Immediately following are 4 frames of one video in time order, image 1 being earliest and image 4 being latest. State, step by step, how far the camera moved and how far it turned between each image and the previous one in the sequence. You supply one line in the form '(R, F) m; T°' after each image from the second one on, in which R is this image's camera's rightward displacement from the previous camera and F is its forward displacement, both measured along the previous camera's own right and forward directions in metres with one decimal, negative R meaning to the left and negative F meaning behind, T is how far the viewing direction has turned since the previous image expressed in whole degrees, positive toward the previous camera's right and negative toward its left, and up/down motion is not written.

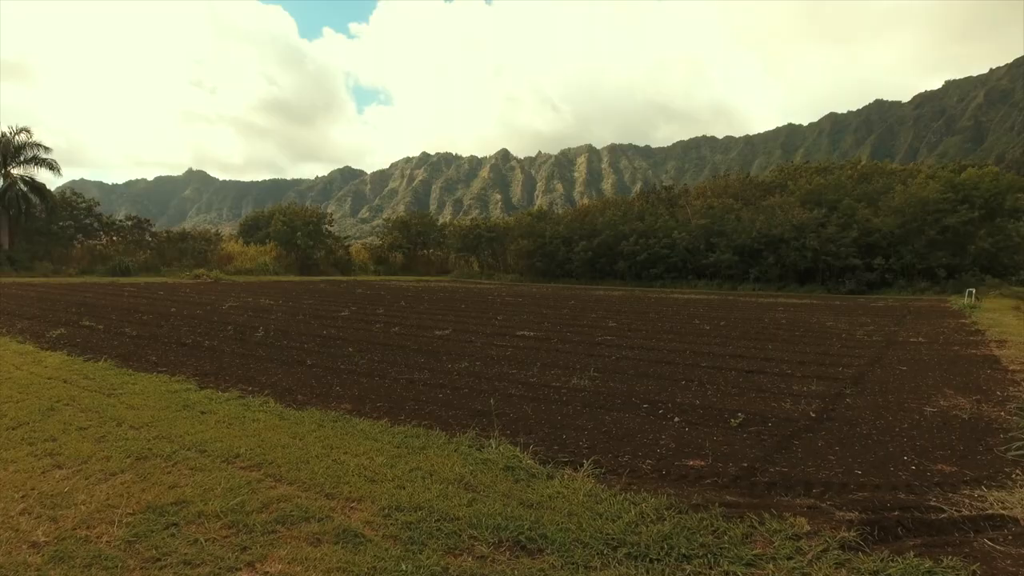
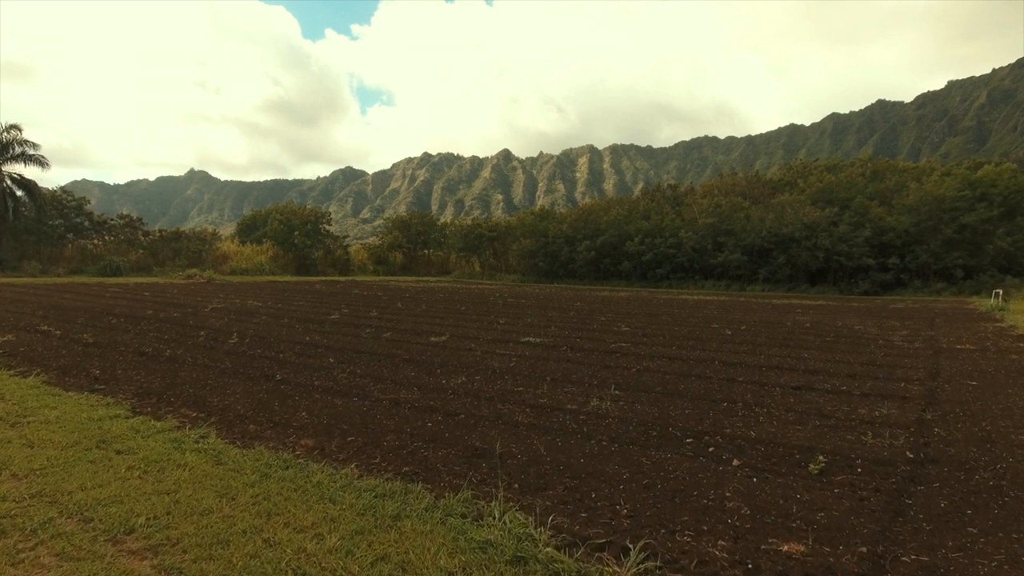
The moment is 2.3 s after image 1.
(0.0, +1.5) m; 0°
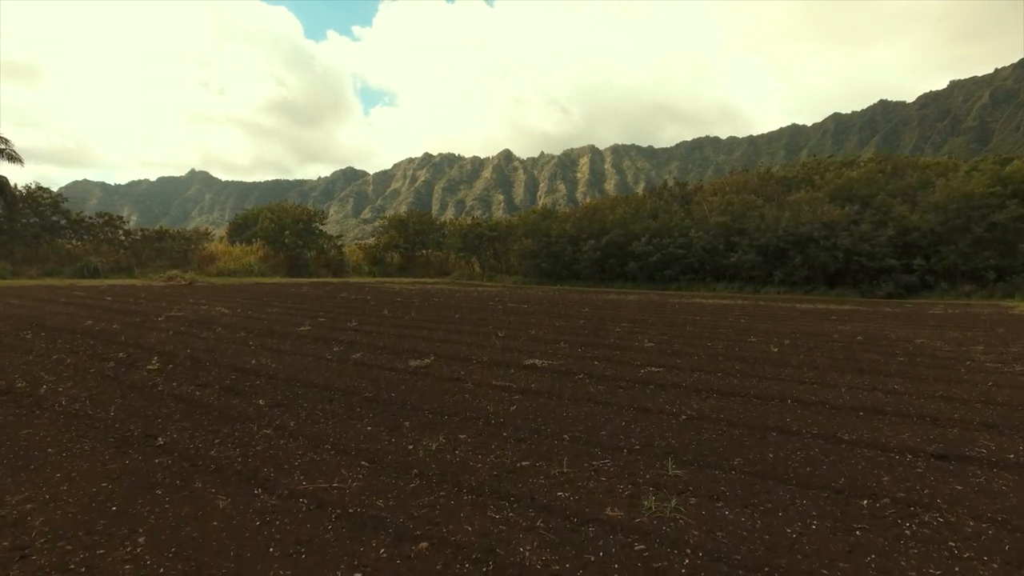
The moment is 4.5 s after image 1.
(0.0, +2.8) m; 0°
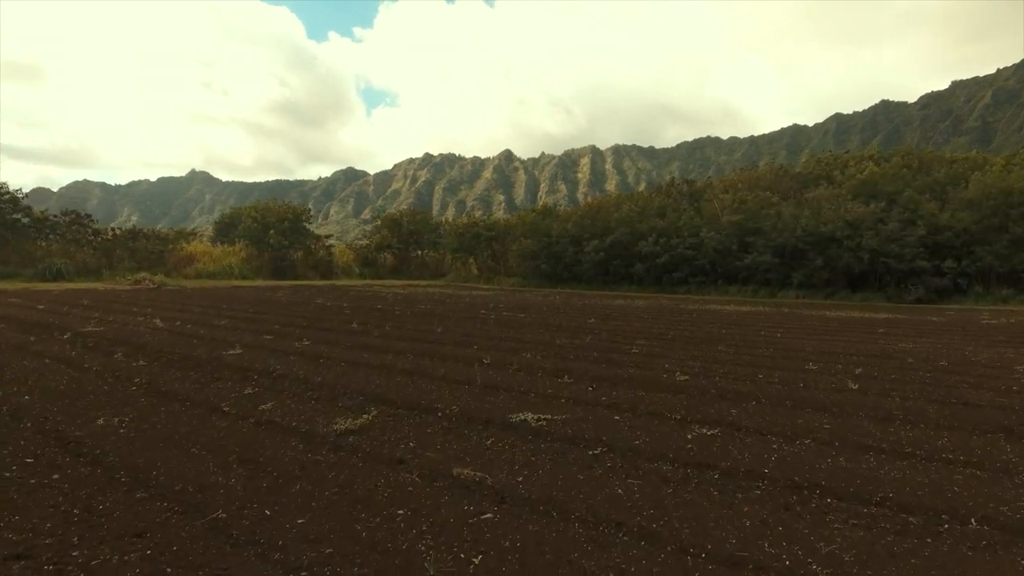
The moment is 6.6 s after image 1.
(+0.2, +3.6) m; 0°
